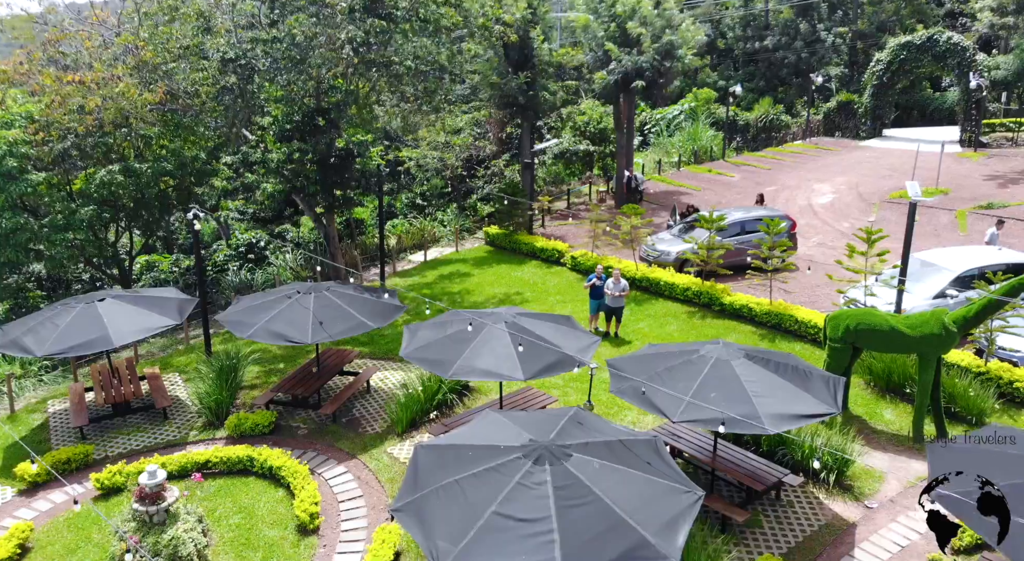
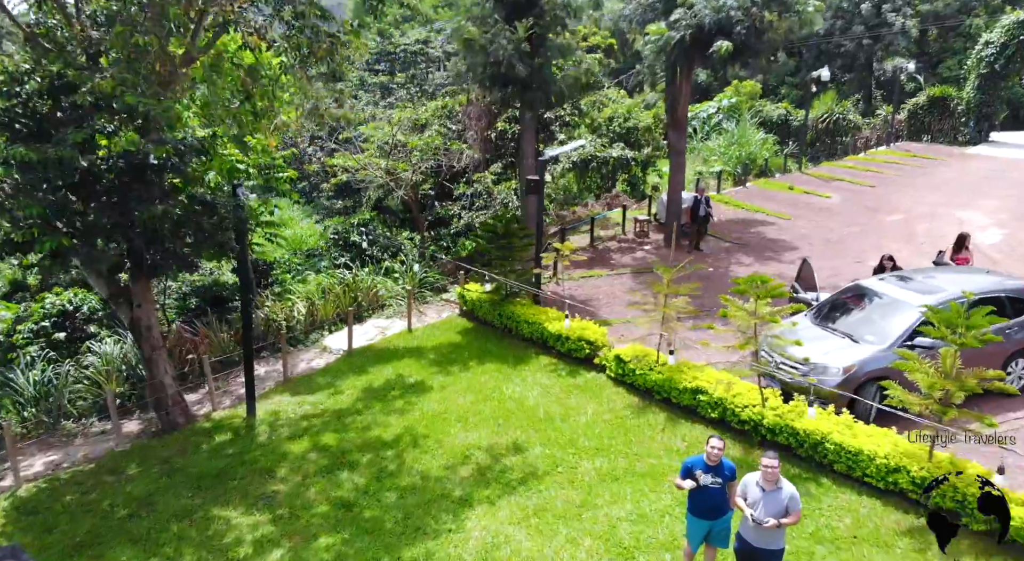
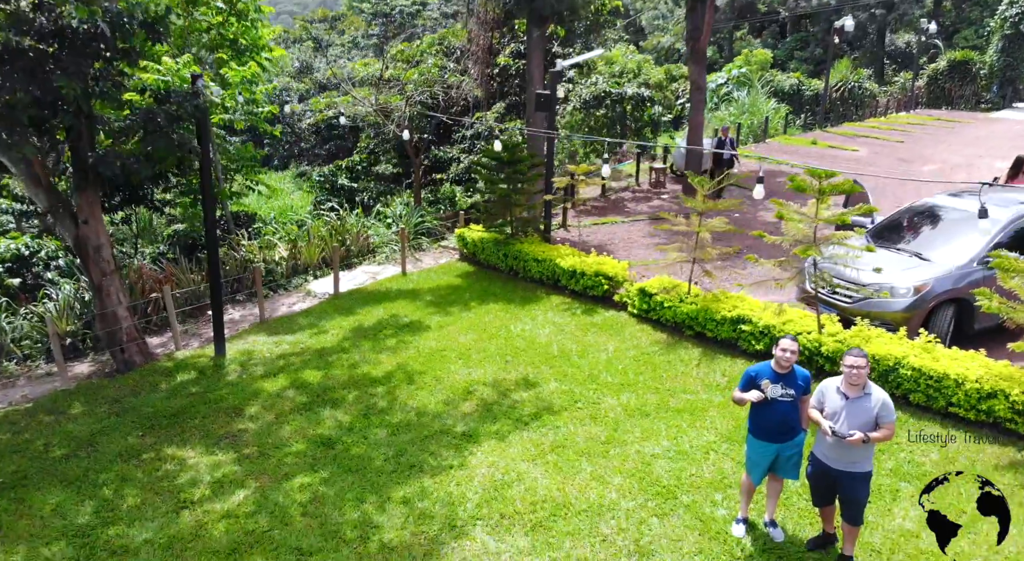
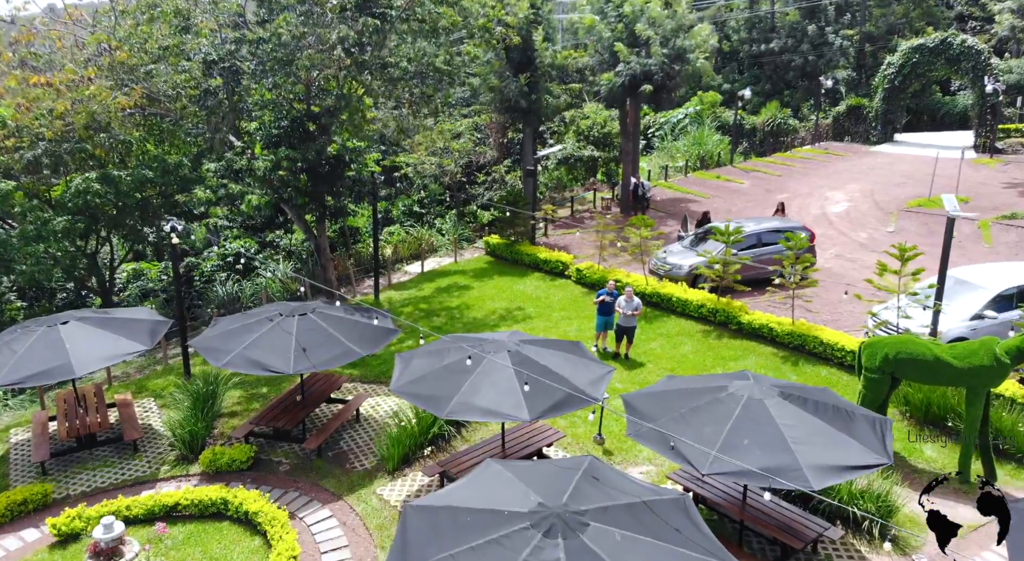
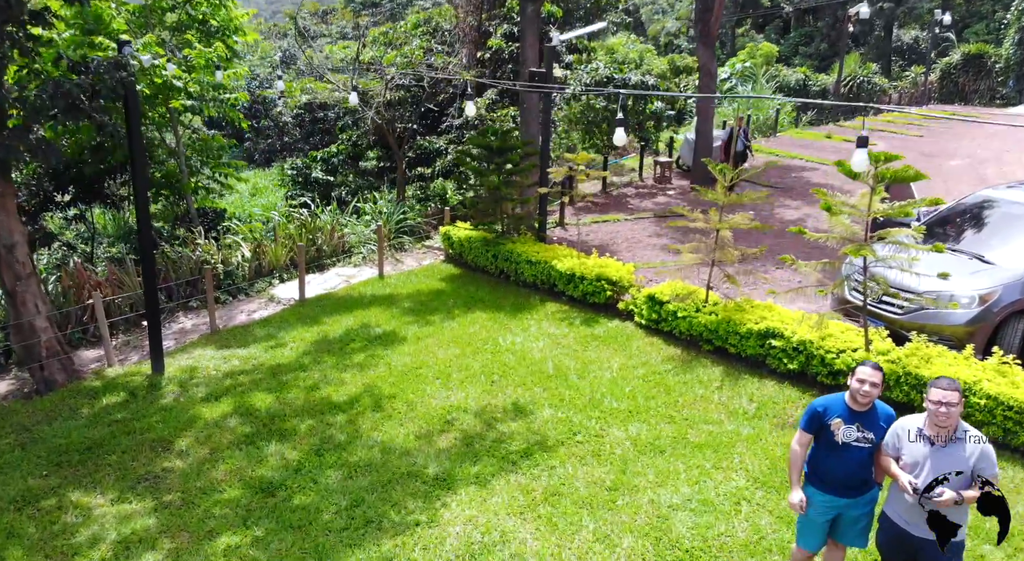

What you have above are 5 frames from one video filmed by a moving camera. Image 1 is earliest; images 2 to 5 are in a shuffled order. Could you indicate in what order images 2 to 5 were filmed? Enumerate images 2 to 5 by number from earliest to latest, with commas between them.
4, 2, 3, 5
